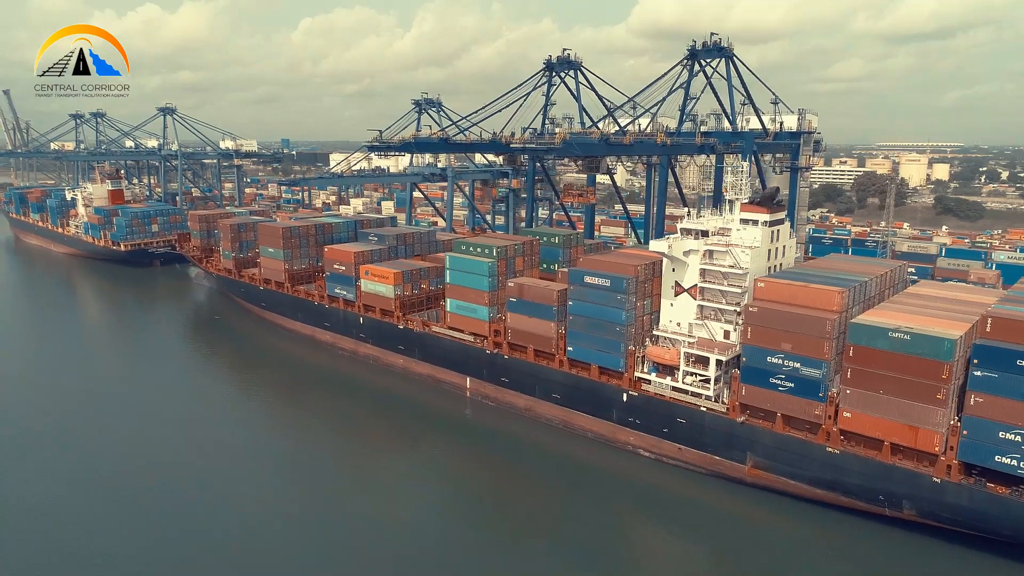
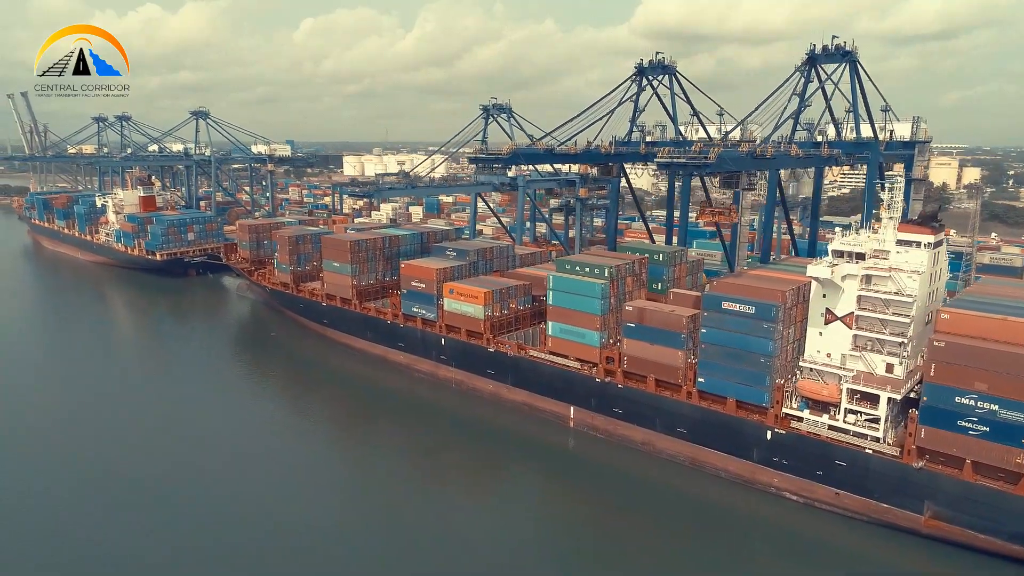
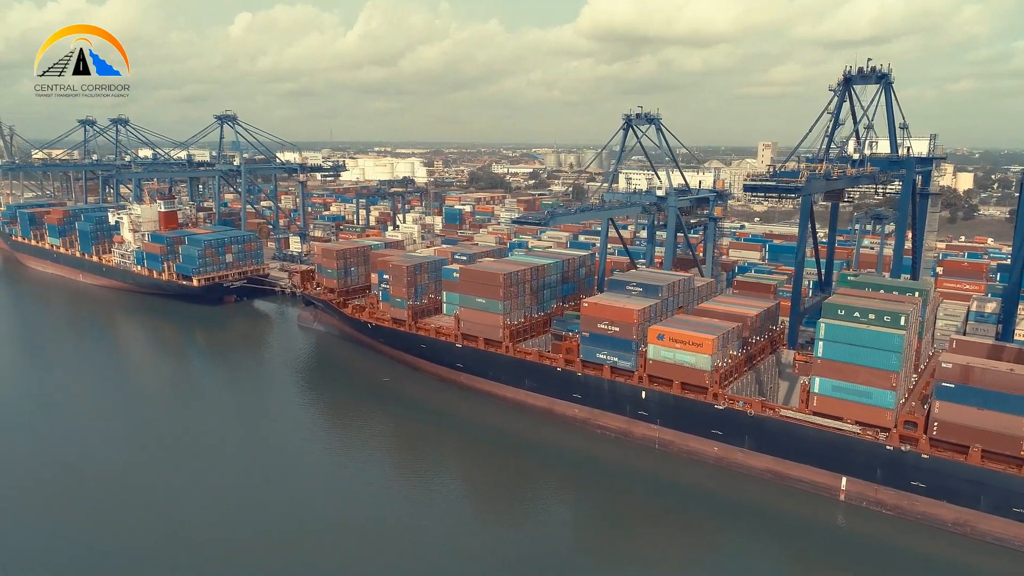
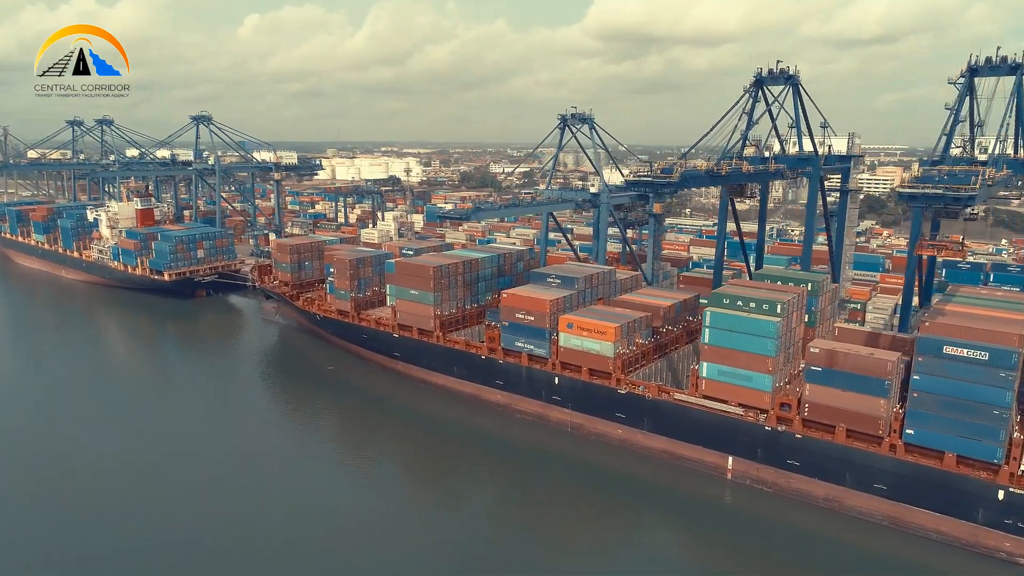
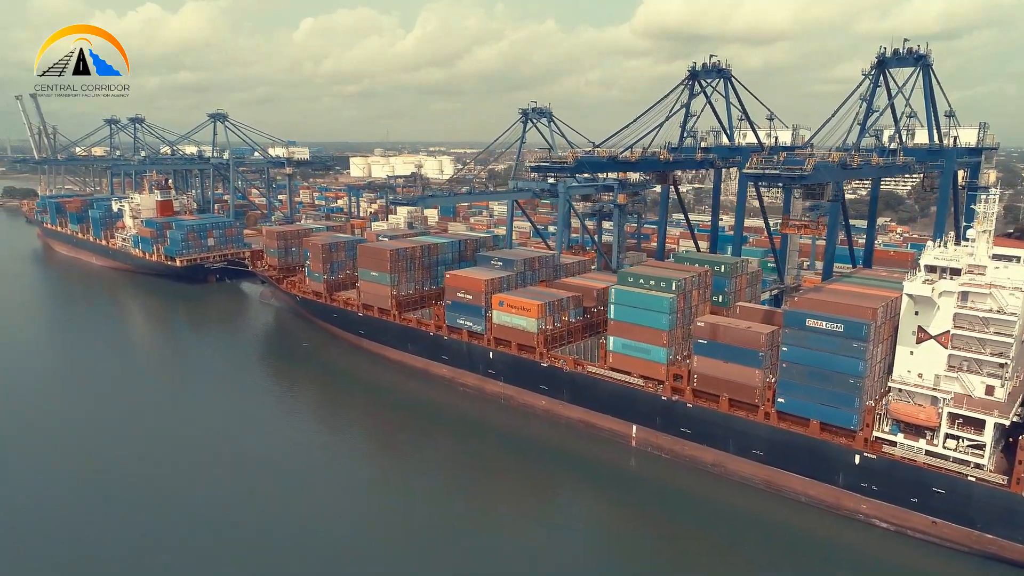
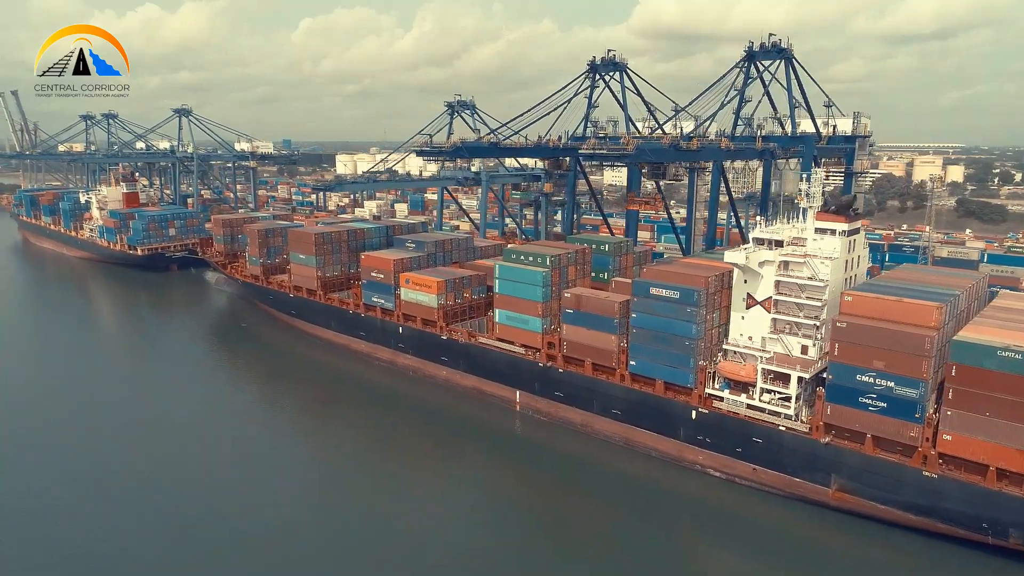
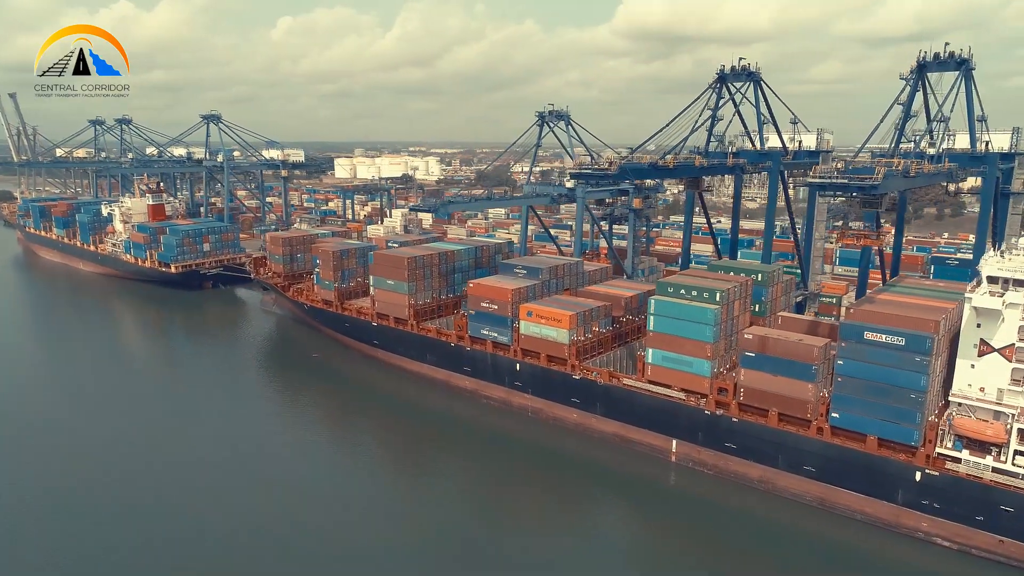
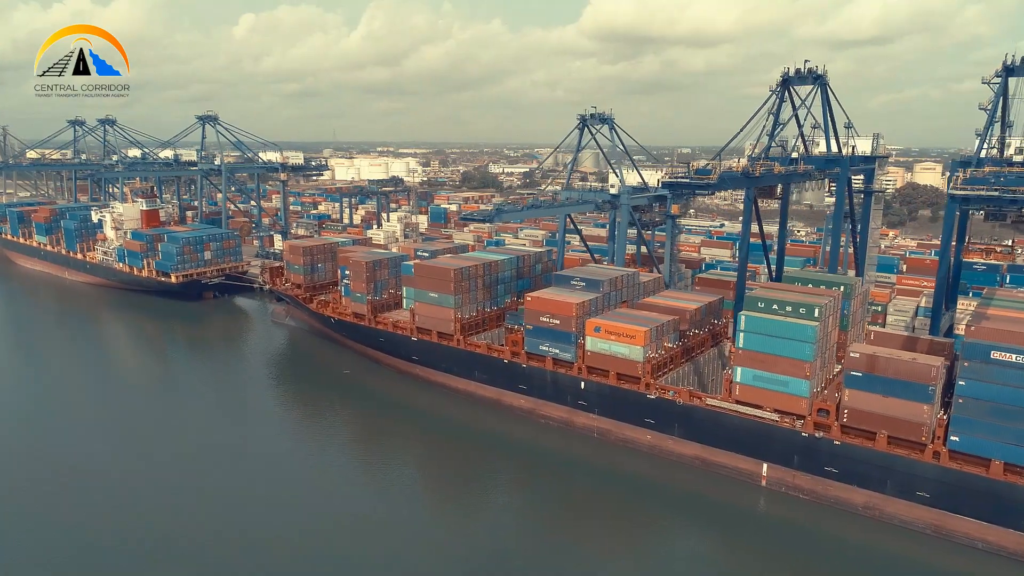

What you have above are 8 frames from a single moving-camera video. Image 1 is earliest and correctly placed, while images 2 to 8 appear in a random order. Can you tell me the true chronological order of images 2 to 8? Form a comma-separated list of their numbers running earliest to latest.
6, 2, 5, 7, 4, 8, 3
